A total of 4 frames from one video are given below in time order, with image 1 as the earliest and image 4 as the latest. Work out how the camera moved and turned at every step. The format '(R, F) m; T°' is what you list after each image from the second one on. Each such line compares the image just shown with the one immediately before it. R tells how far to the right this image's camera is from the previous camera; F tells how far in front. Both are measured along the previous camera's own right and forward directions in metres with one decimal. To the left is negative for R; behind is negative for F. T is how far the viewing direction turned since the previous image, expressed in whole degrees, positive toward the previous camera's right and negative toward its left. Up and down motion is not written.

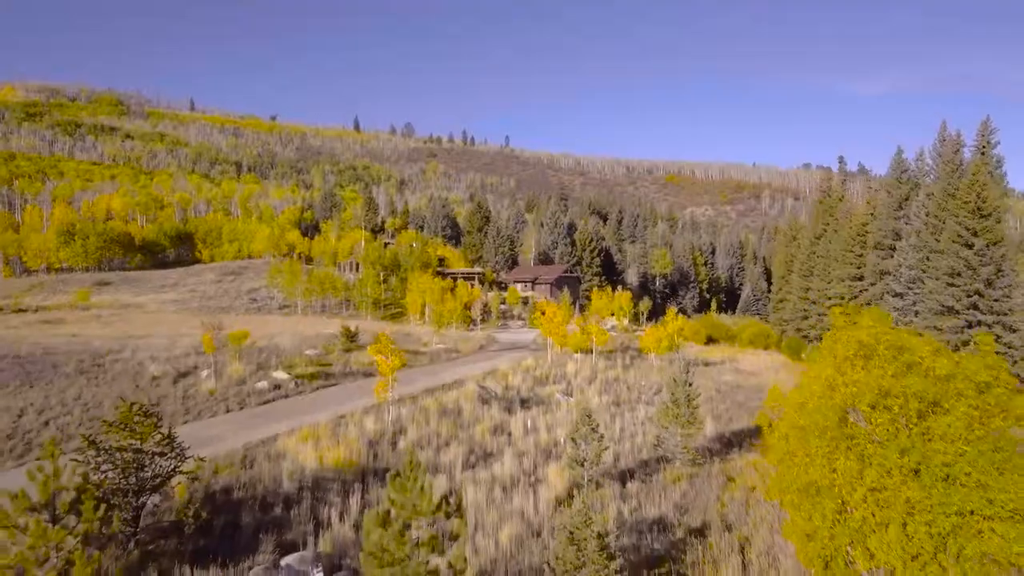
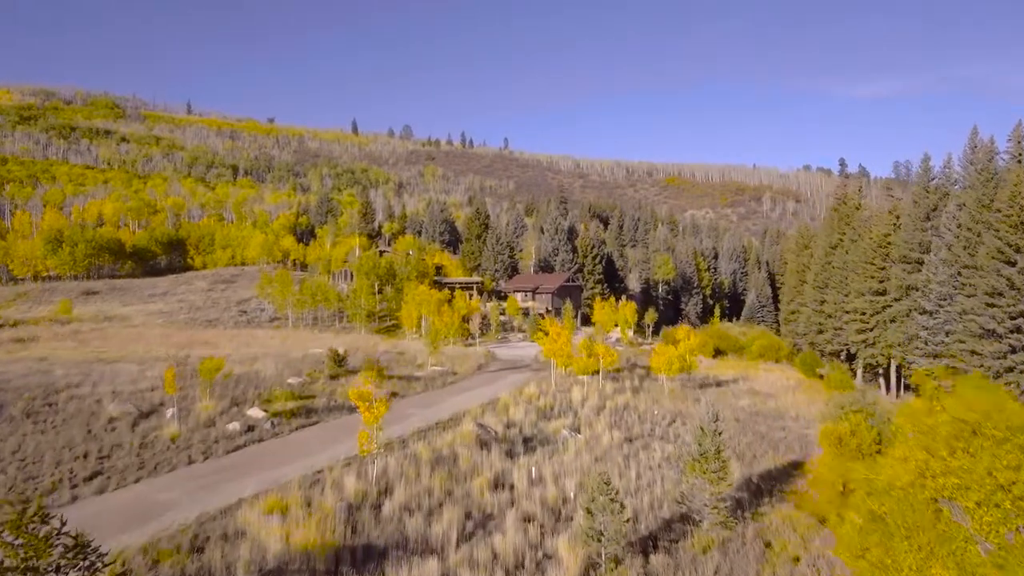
(-0.1, +2.4) m; 0°
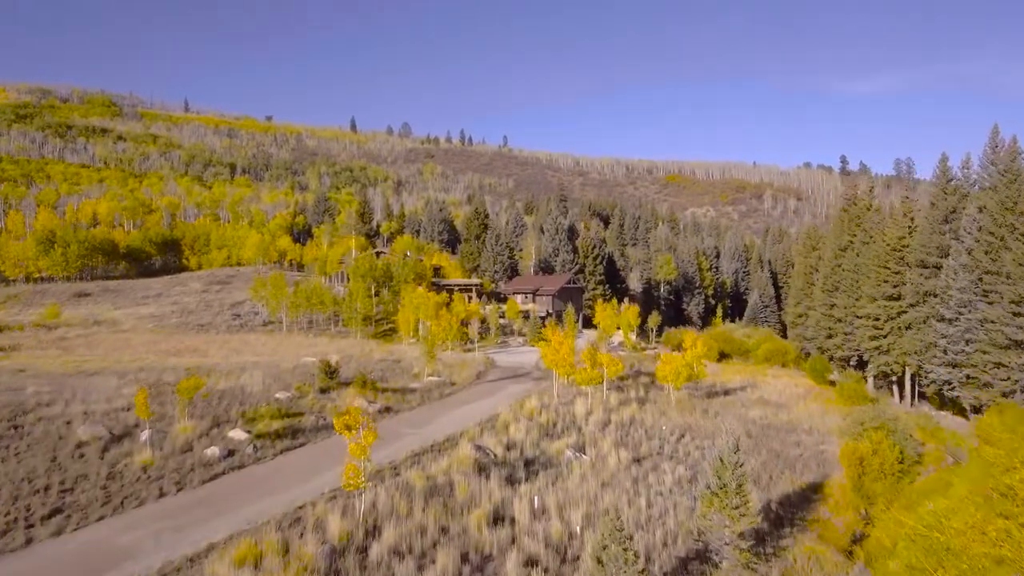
(0.0, +1.4) m; 0°
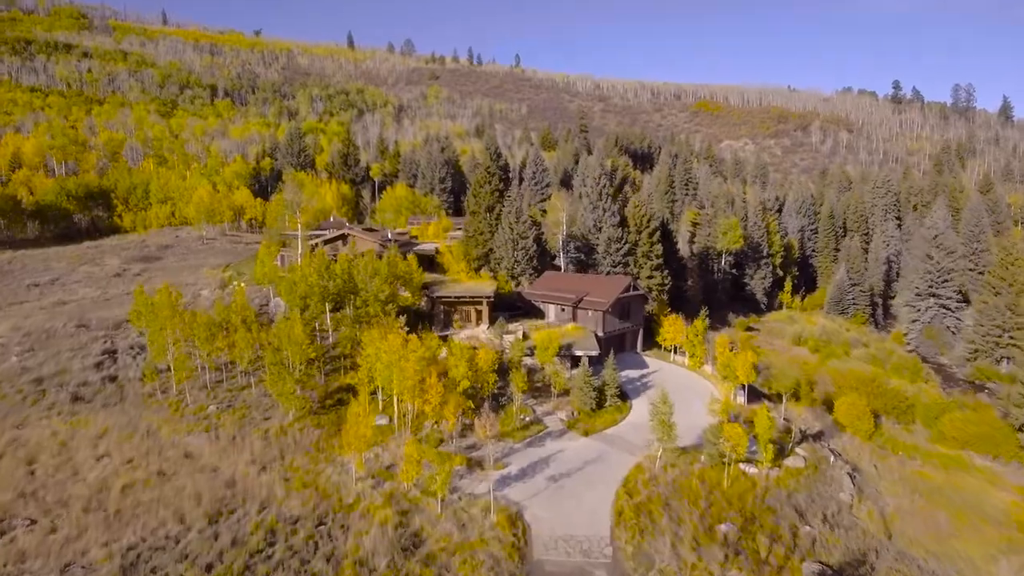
(-1.5, +22.3) m; -1°
